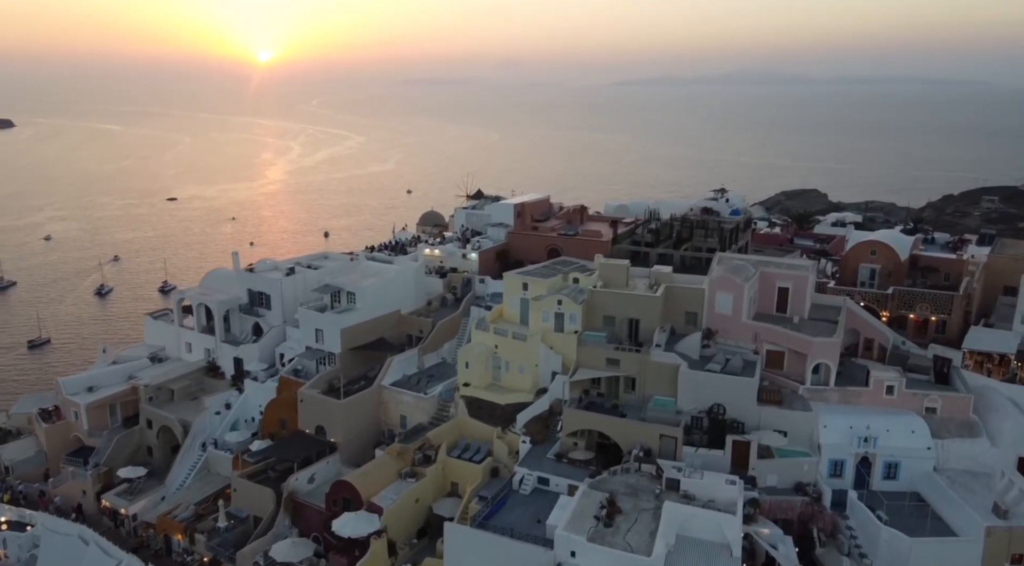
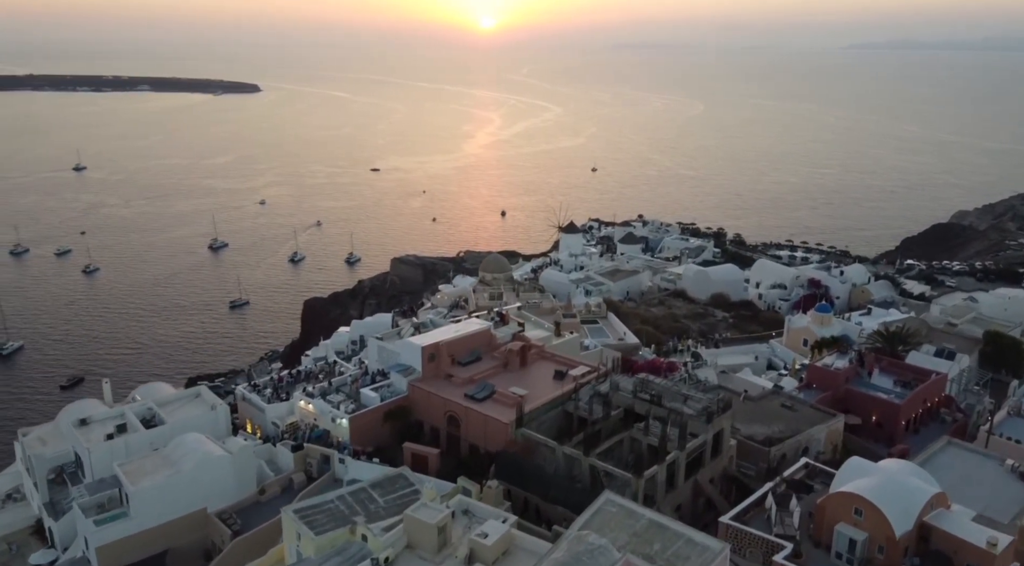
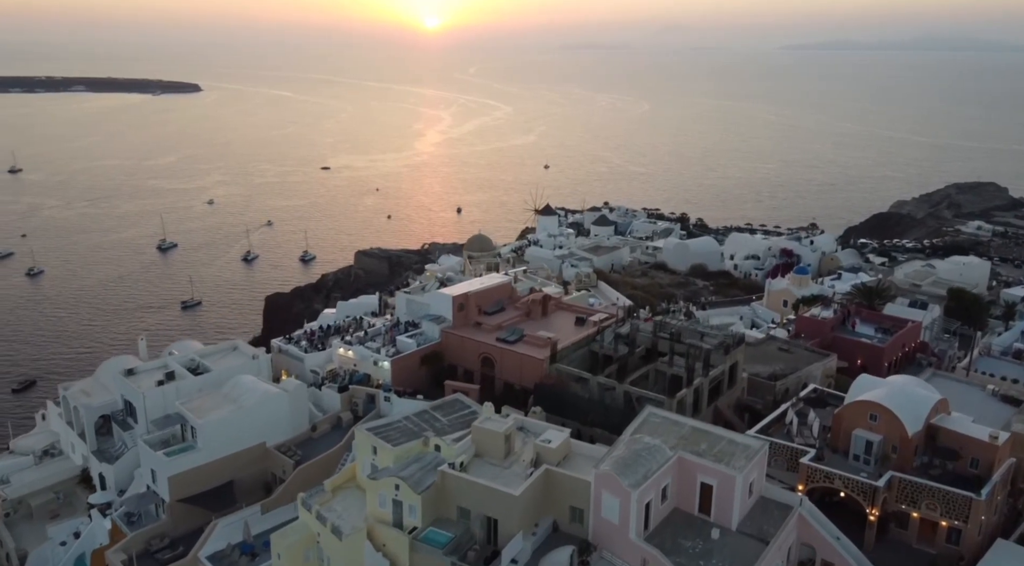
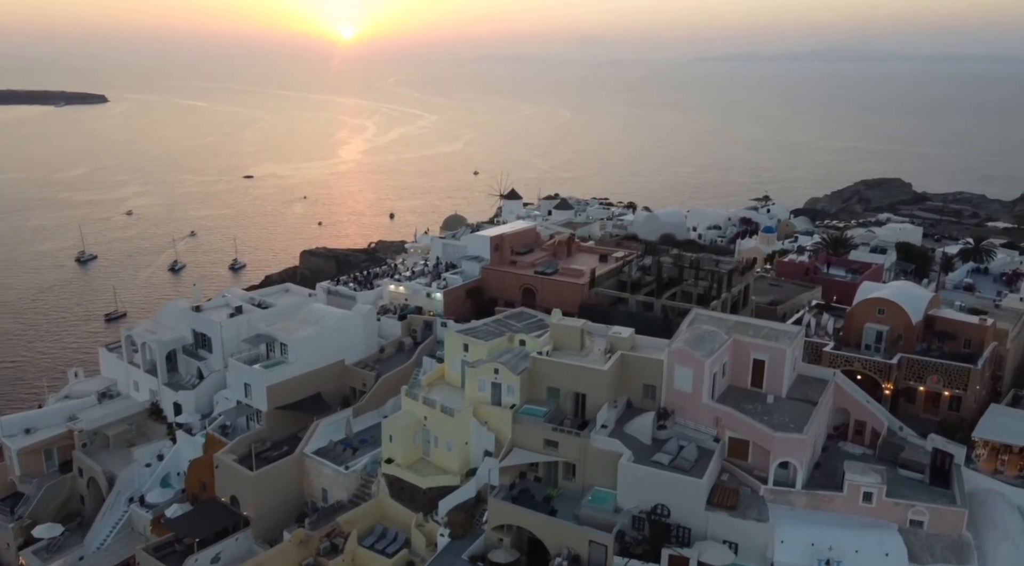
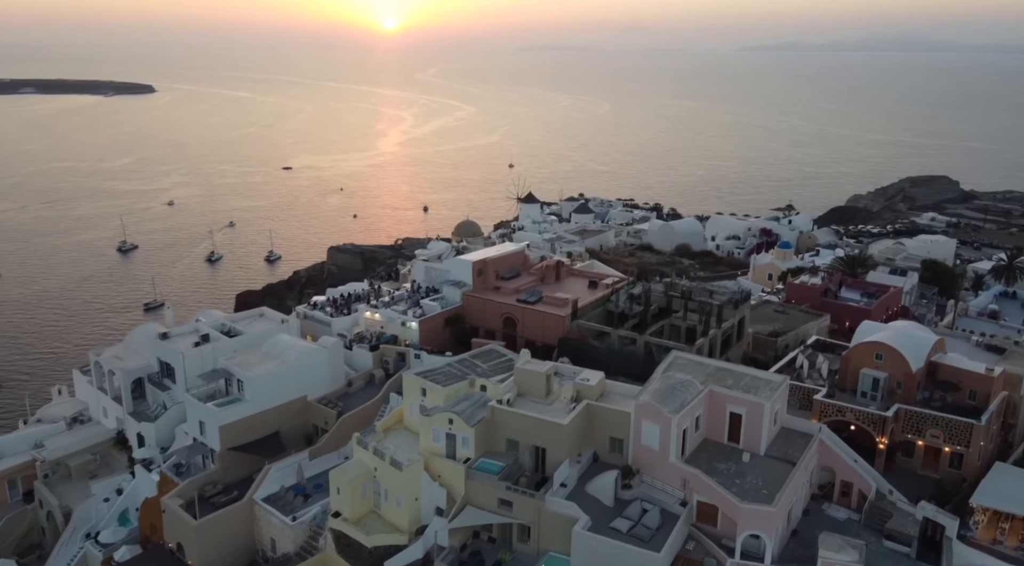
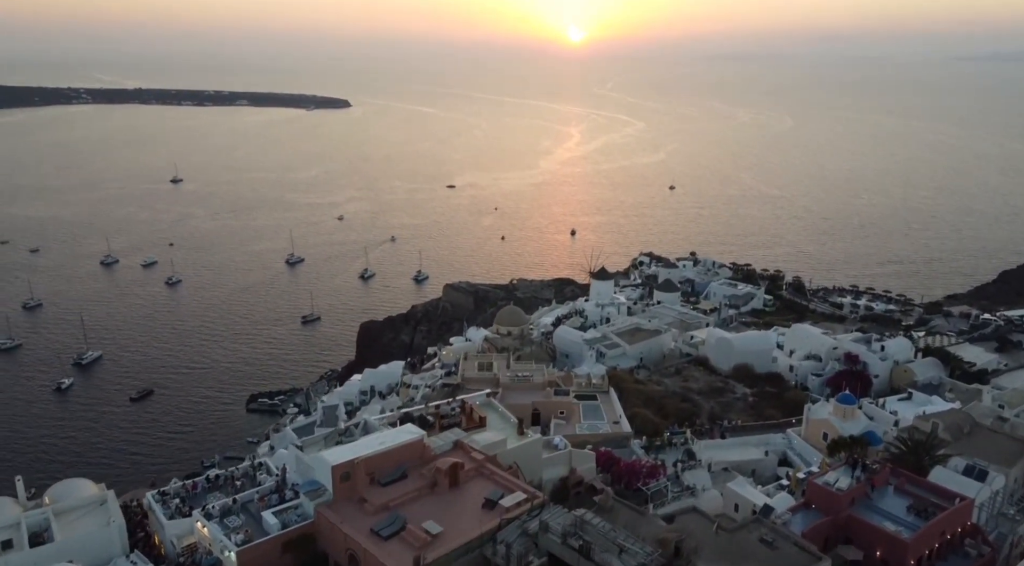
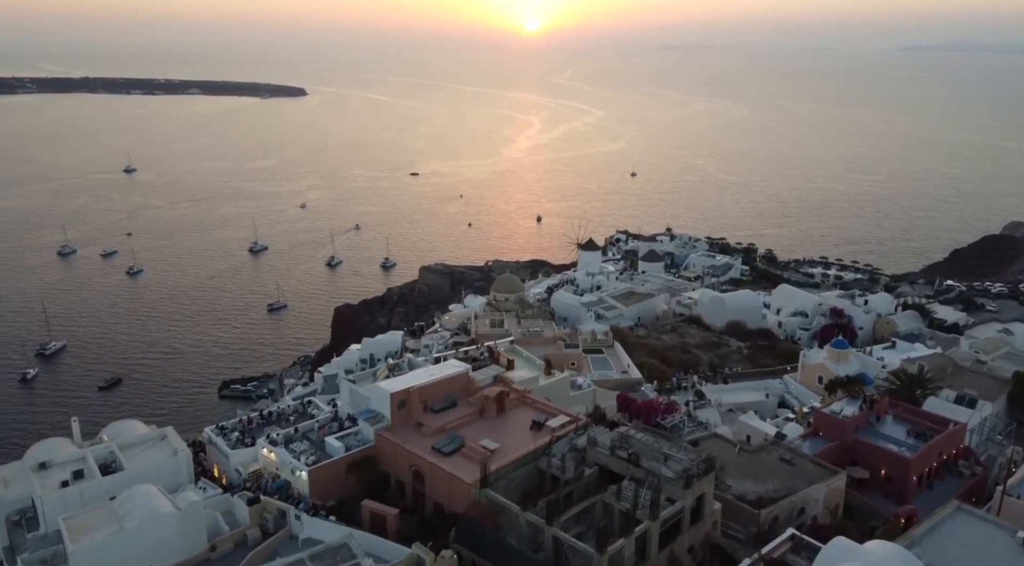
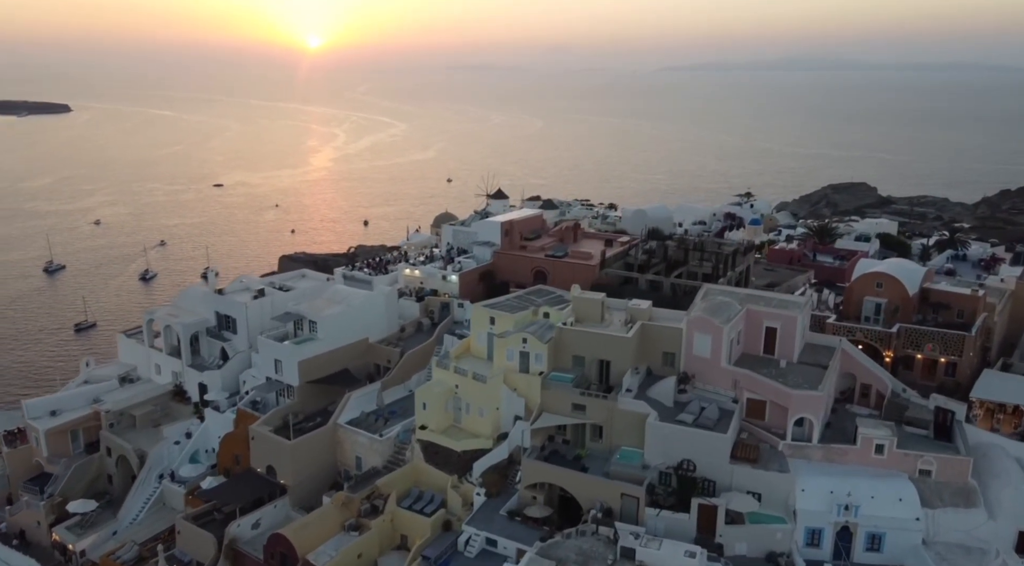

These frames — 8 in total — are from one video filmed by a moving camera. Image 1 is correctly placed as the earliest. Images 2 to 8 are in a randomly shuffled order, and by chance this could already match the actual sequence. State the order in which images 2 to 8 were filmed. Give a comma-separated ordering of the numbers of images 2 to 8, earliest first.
8, 4, 5, 3, 2, 7, 6
